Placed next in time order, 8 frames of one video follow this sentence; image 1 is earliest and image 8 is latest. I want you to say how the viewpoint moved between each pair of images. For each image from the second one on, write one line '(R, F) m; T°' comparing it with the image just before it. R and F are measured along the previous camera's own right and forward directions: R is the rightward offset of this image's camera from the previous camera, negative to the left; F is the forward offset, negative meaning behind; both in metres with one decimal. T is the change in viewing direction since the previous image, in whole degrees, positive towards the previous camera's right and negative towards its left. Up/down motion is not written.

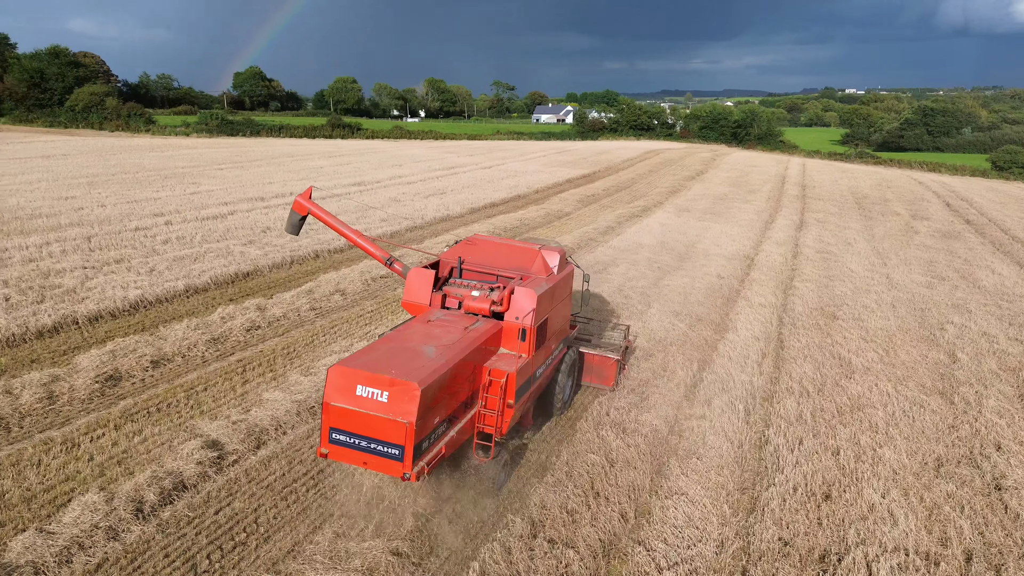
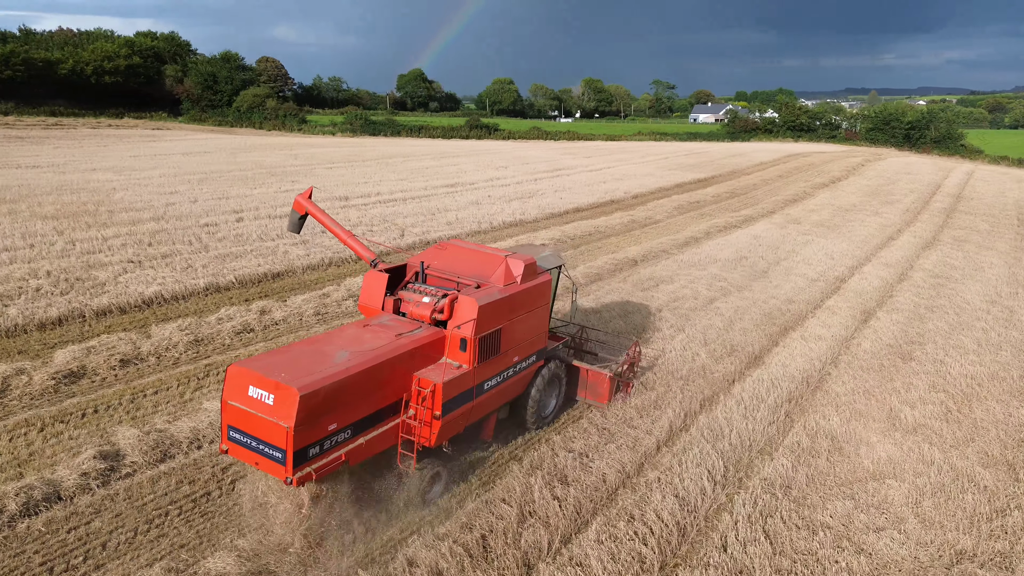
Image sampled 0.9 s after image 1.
(+1.7, +0.8) m; -12°
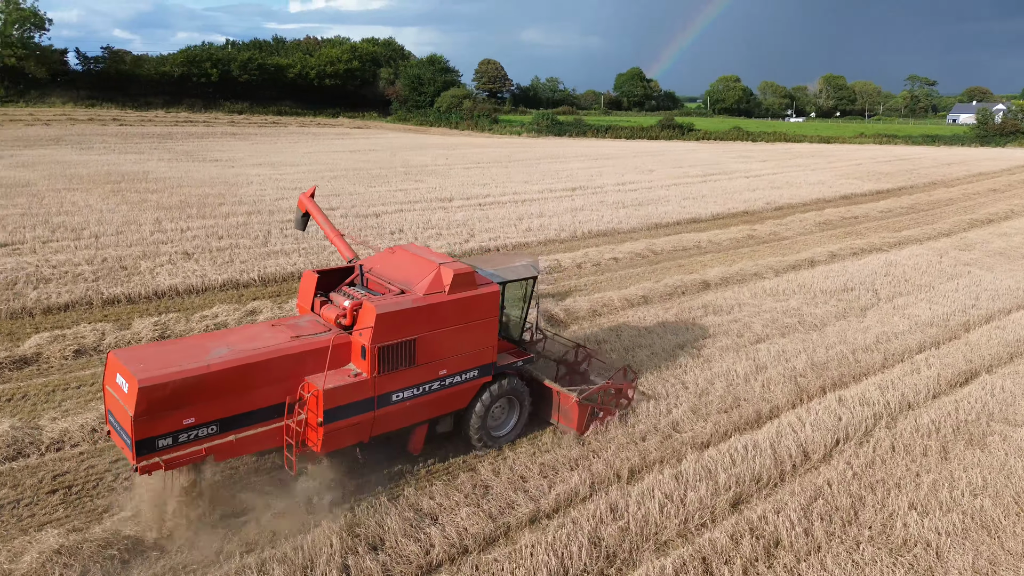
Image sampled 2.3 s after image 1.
(+2.6, +1.3) m; -17°
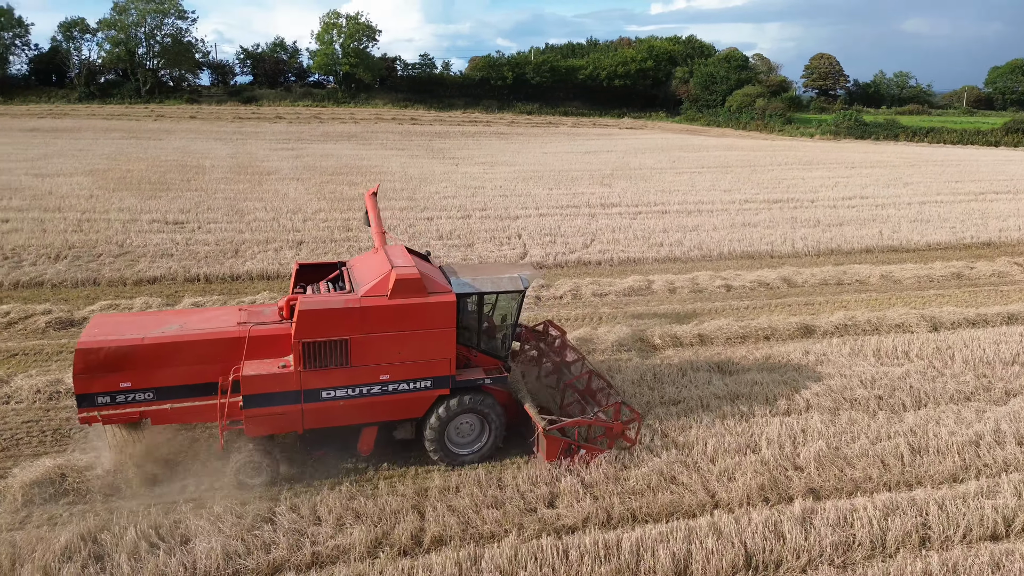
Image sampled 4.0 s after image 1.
(+3.4, +1.6) m; -24°
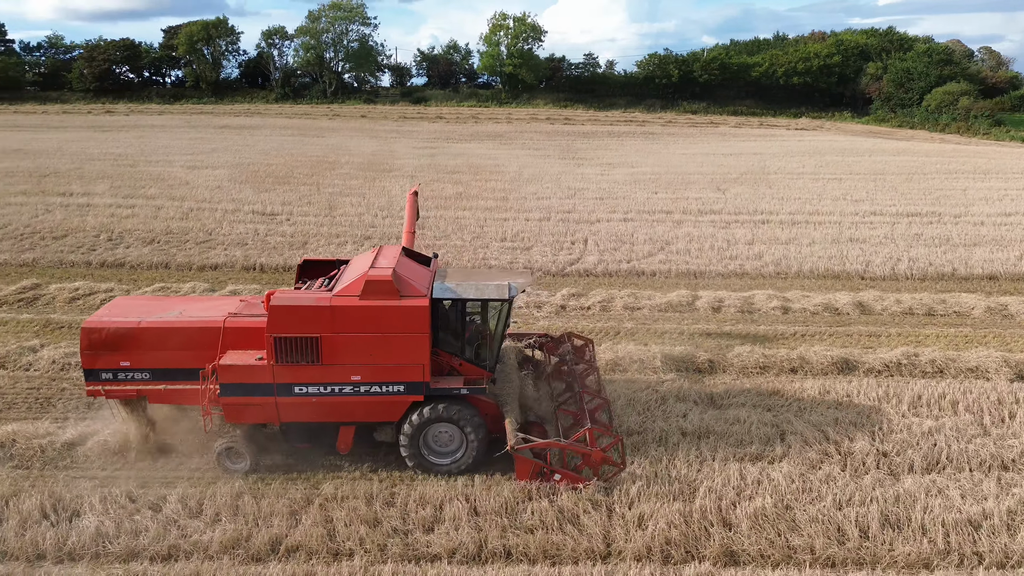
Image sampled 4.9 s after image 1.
(+2.1, +0.6) m; -14°
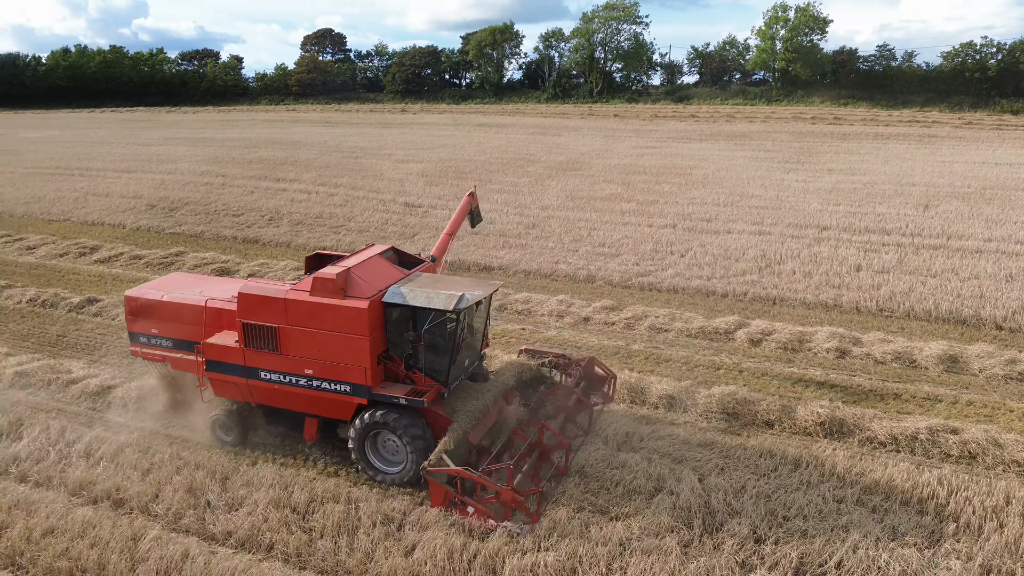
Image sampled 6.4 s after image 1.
(+3.3, +0.9) m; -23°
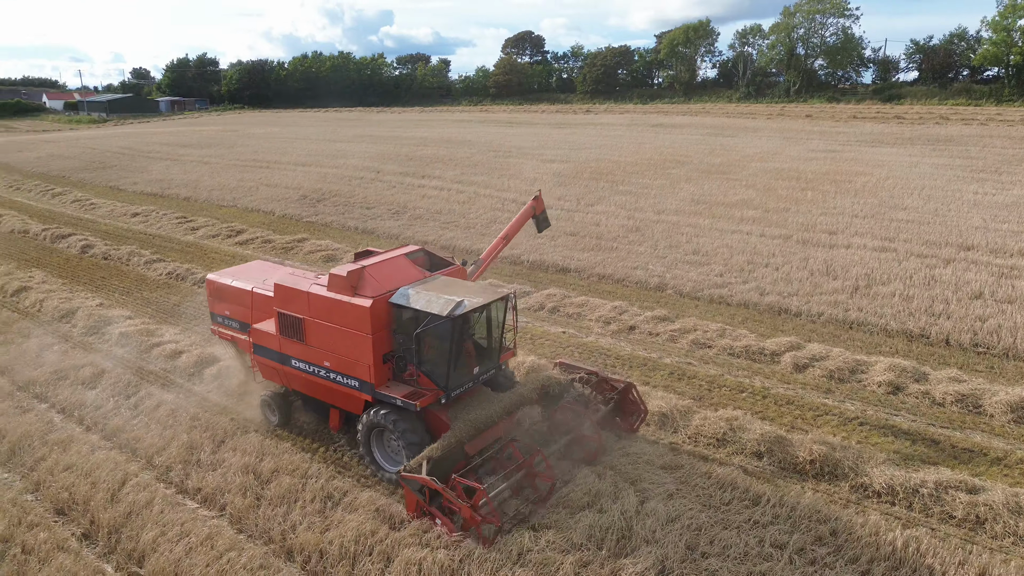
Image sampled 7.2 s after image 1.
(+1.9, +0.2) m; -15°
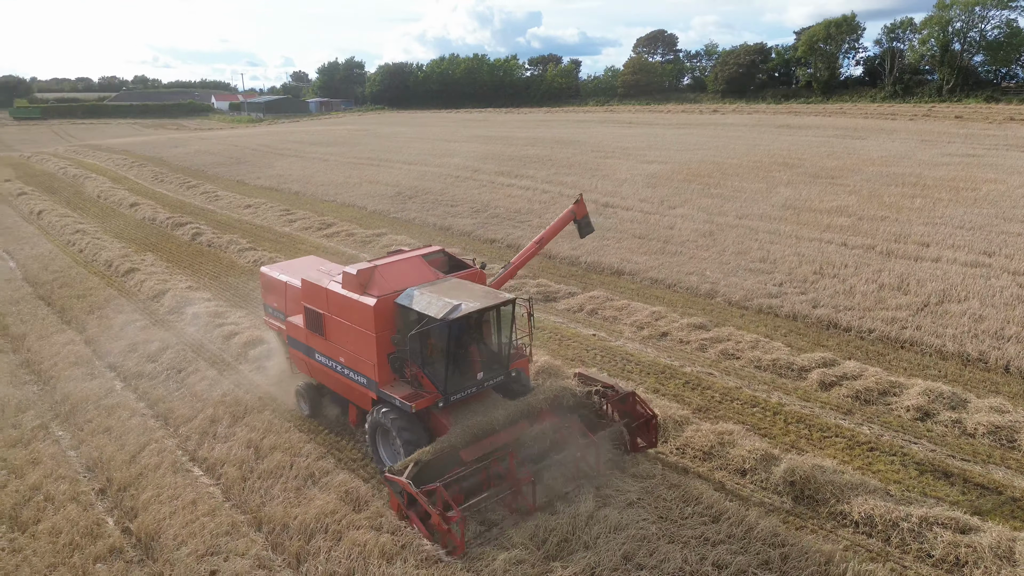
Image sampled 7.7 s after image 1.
(+1.2, 0.0) m; -10°
